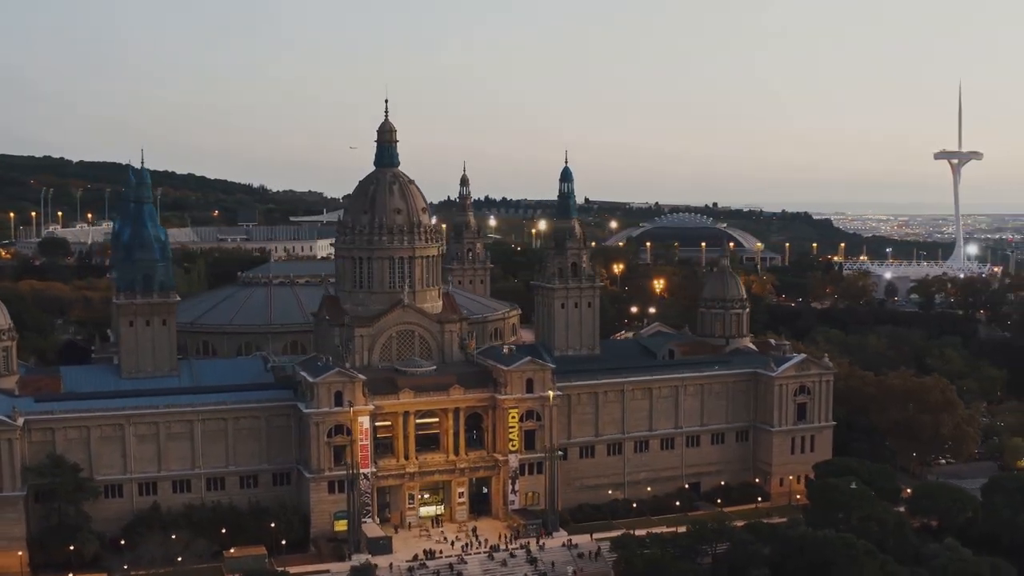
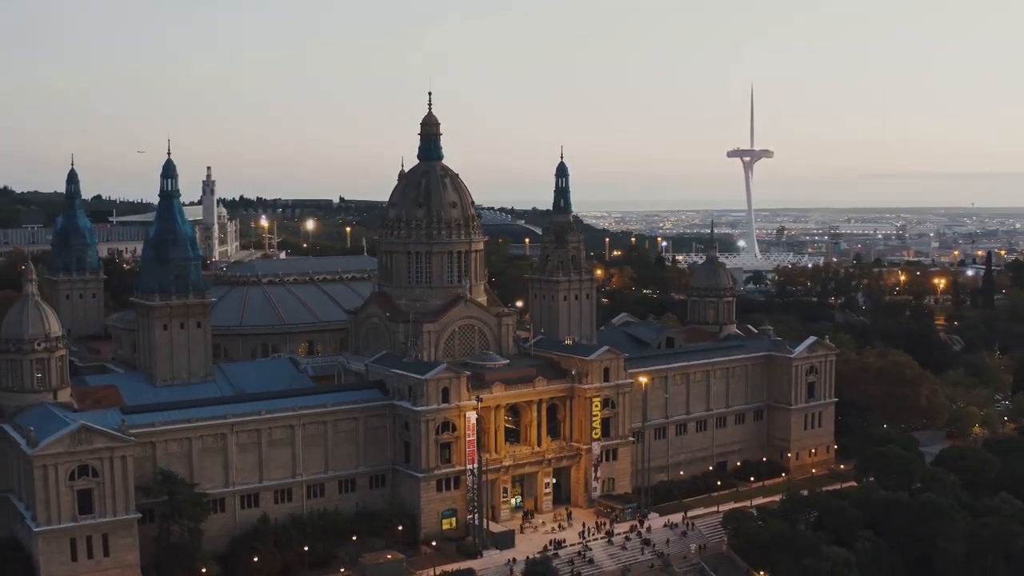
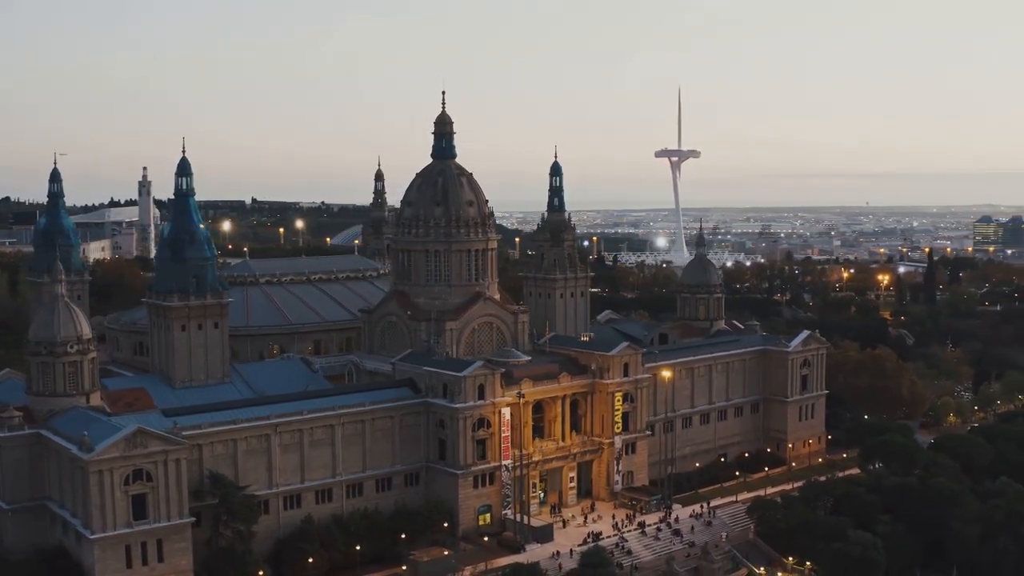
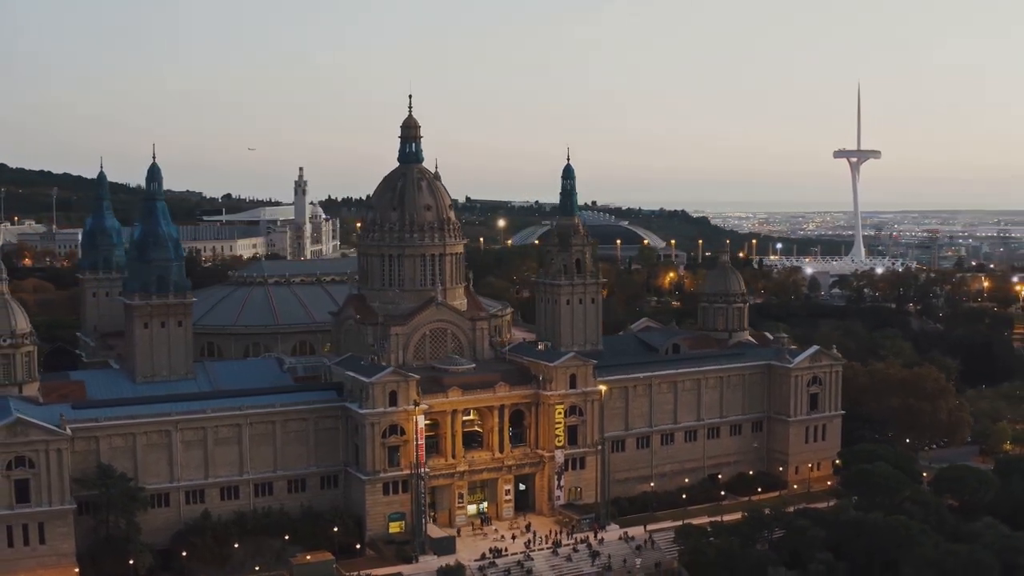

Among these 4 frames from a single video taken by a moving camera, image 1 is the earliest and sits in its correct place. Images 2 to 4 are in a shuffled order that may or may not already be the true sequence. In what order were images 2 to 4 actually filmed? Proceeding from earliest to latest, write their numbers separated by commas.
4, 2, 3
